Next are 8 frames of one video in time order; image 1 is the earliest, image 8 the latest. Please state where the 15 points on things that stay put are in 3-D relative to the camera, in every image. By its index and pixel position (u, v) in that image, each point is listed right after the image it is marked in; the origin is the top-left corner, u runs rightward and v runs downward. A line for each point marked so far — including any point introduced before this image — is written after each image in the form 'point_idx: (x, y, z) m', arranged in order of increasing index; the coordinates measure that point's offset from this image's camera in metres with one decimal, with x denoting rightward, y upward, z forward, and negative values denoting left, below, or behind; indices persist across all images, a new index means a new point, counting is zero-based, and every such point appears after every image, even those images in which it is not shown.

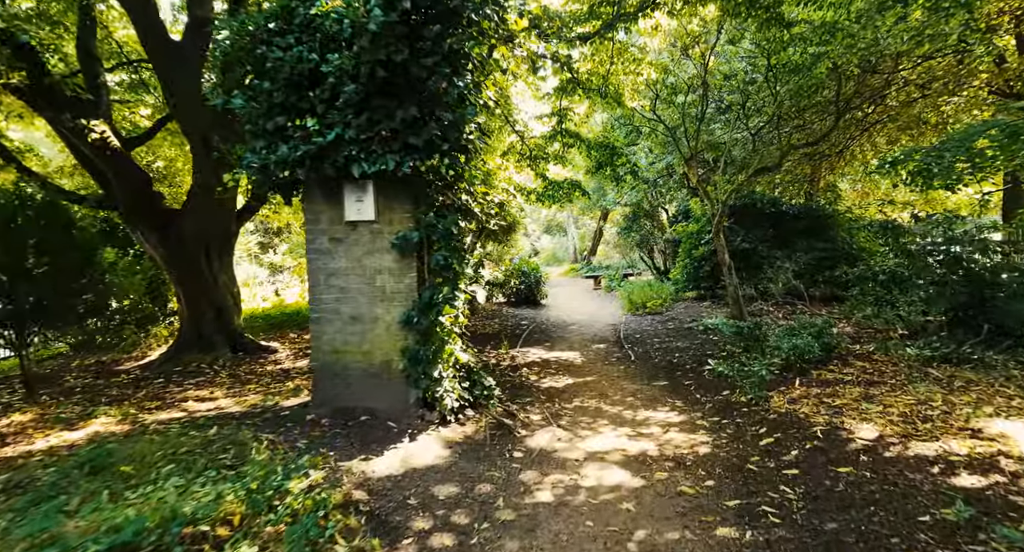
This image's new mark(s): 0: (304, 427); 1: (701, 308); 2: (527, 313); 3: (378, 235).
0: (-1.4, -1.0, +3.2) m
1: (+3.4, -0.6, +8.5) m
2: (+0.3, -0.8, +9.7) m
3: (-1.0, +0.3, +3.4) m
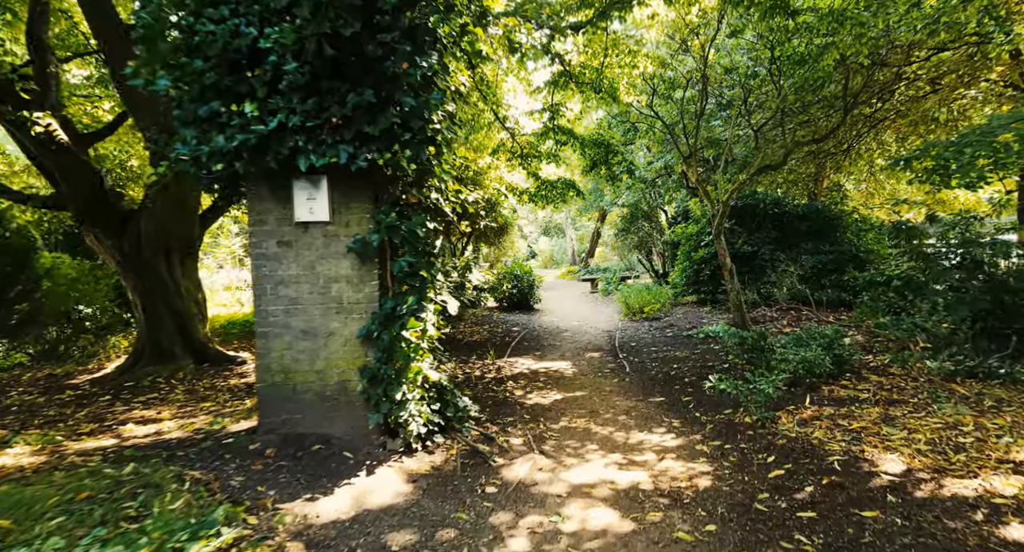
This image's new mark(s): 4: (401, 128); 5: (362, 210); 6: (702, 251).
0: (-1.6, -1.1, +2.7) m
1: (+3.3, -0.7, +8.1) m
2: (+0.2, -0.9, +9.3) m
3: (-1.1, +0.2, +3.0) m
4: (-0.6, +0.9, +2.8) m
5: (-0.9, +0.4, +3.0) m
6: (+3.6, +0.5, +8.9) m
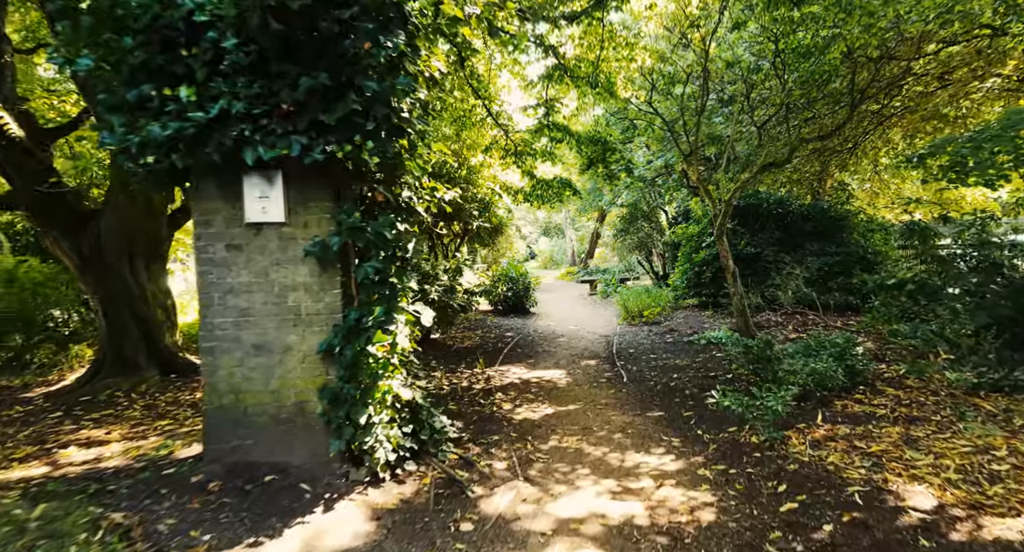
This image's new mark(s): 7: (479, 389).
0: (-1.7, -1.1, +2.4) m
1: (+3.1, -0.7, +7.8) m
2: (0.0, -0.9, +9.0) m
3: (-1.2, +0.2, +2.6) m
4: (-0.8, +0.8, +2.4) m
5: (-1.1, +0.4, +2.6) m
6: (+3.4, +0.4, +8.6) m
7: (-0.4, -1.2, +5.0) m
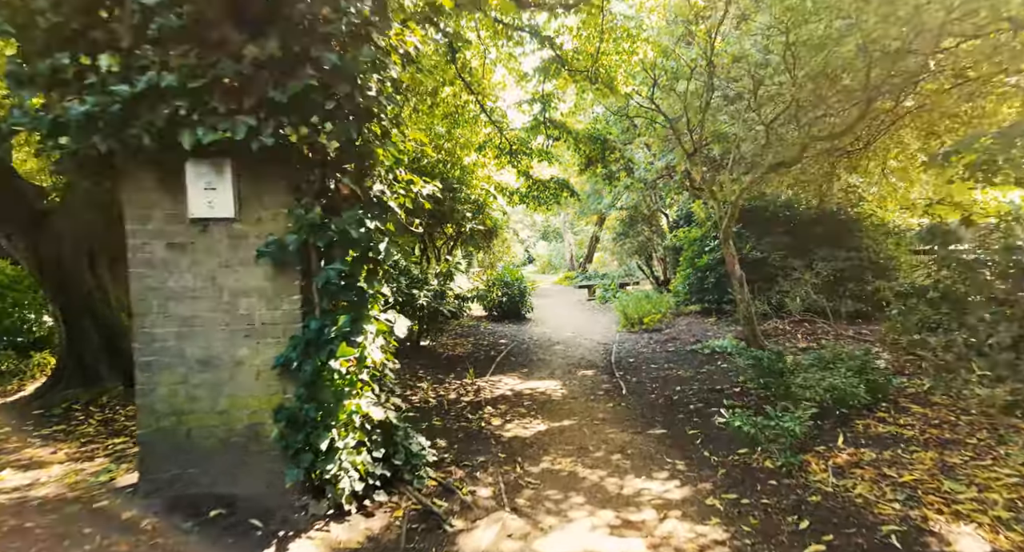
0: (-1.8, -1.1, +2.1) m
1: (+3.1, -0.8, +7.4) m
2: (0.0, -1.0, +8.6) m
3: (-1.3, +0.2, +2.3) m
4: (-0.8, +0.8, +2.1) m
5: (-1.1, +0.4, +2.3) m
6: (+3.4, +0.3, +8.2) m
7: (-0.4, -1.2, +4.6) m
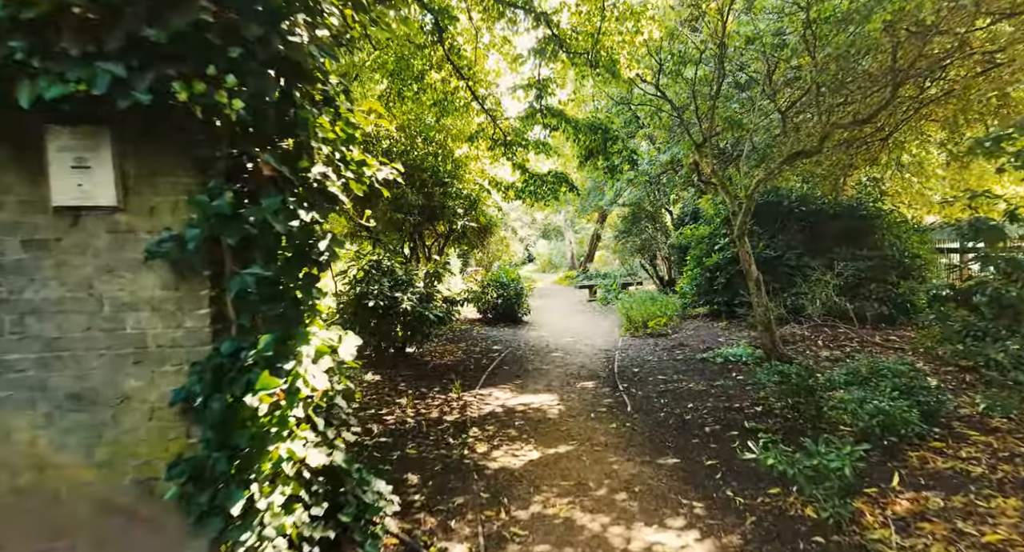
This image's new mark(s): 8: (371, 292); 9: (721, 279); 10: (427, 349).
0: (-1.9, -1.2, +1.5) m
1: (+3.0, -0.8, +6.9) m
2: (-0.1, -1.0, +8.1) m
3: (-1.4, +0.1, +1.7) m
4: (-0.9, +0.8, +1.5) m
5: (-1.2, +0.3, +1.7) m
6: (+3.3, +0.3, +7.6) m
7: (-0.5, -1.2, +4.0) m
8: (-1.7, -0.2, +5.6) m
9: (+3.4, 0.0, +7.7) m
10: (-1.2, -1.0, +6.7) m
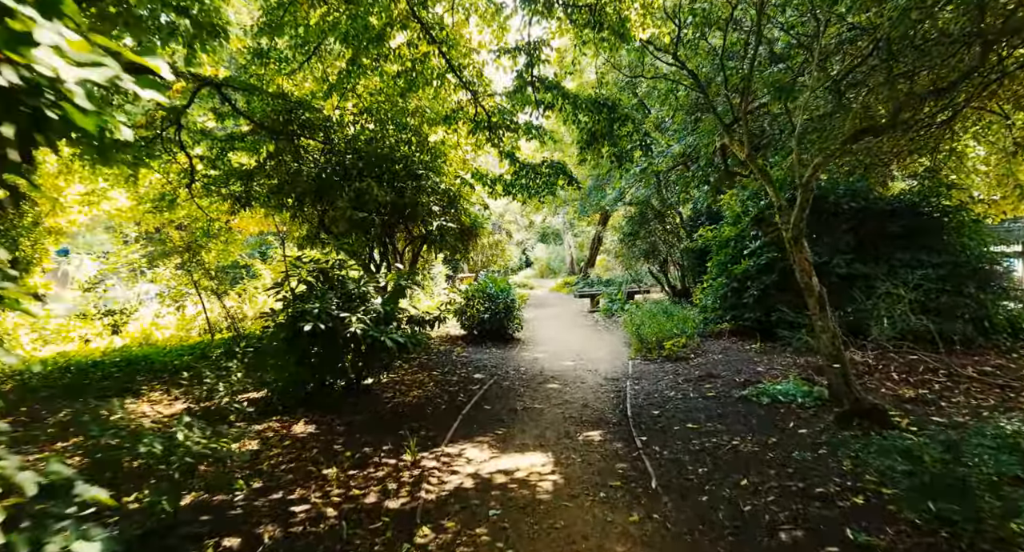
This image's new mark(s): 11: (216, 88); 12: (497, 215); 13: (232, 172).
0: (-2.0, -1.3, +0.2) m
1: (+2.8, -0.9, +5.5) m
2: (-0.3, -1.1, +6.7) m
3: (-1.6, 0.0, +0.4) m
4: (-1.1, +0.7, +0.2) m
5: (-1.4, +0.2, +0.4) m
6: (+3.1, +0.2, +6.3) m
7: (-0.7, -1.4, +2.7) m
8: (-1.8, -0.3, +4.3) m
9: (+3.2, -0.2, +6.3) m
10: (-1.4, -1.2, +5.4) m
11: (-3.6, +2.3, +5.9) m
12: (-0.5, +2.1, +16.9) m
13: (-3.9, +1.5, +6.6) m
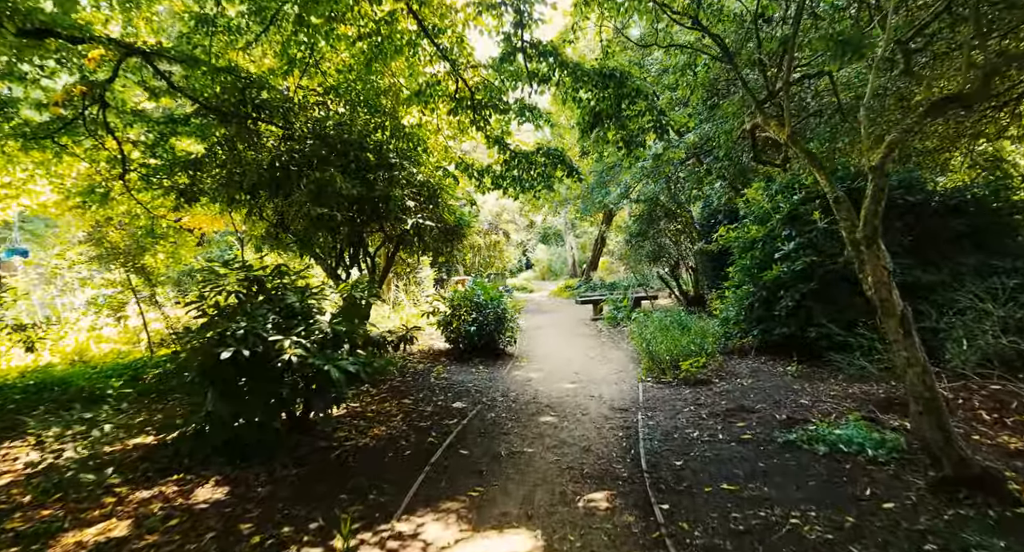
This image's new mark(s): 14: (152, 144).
0: (-2.2, -1.3, -0.8) m
1: (+2.7, -1.0, +4.5) m
2: (-0.4, -1.2, +5.7) m
3: (-1.7, 0.0, -0.6) m
4: (-1.3, +0.6, -0.8) m
5: (-1.6, +0.1, -0.6) m
6: (+3.0, +0.1, +5.3) m
7: (-0.8, -1.4, +1.7) m
8: (-2.0, -0.4, +3.3) m
9: (+3.1, -0.3, +5.3) m
10: (-1.5, -1.3, +4.4) m
11: (-3.8, +2.2, +4.9) m
12: (-0.6, +2.1, +15.9) m
13: (-4.0, +1.4, +5.7) m
14: (-4.3, +1.6, +5.6) m
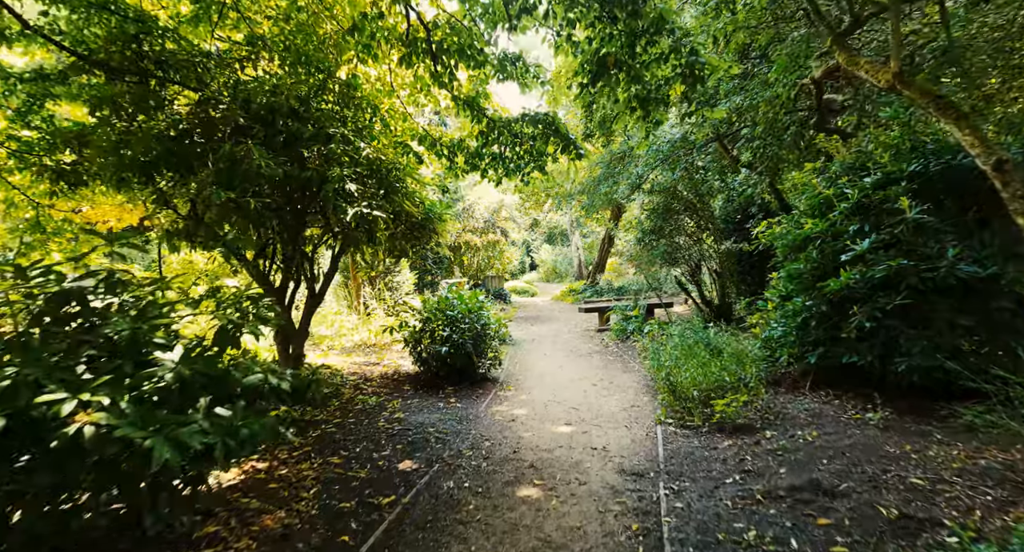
0: (-2.5, -1.4, -2.1) m
1: (+2.4, -1.1, +3.1) m
2: (-0.6, -1.3, +4.4) m
3: (-2.0, -0.1, -1.9) m
4: (-1.6, +0.5, -2.1) m
5: (-1.9, +0.1, -1.9) m
6: (+2.8, 0.0, +3.9) m
7: (-1.1, -1.5, +0.4) m
8: (-2.2, -0.5, +2.0) m
9: (+2.9, -0.3, +3.9) m
10: (-1.7, -1.3, +3.0) m
11: (-4.0, +2.2, +3.6) m
12: (-0.6, +2.0, +14.5) m
13: (-4.2, +1.3, +4.4) m
14: (-4.5, +1.5, +4.3) m
